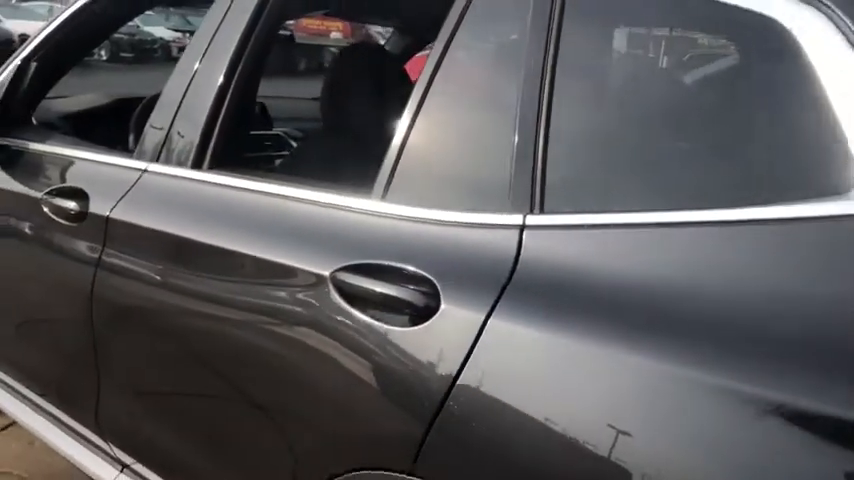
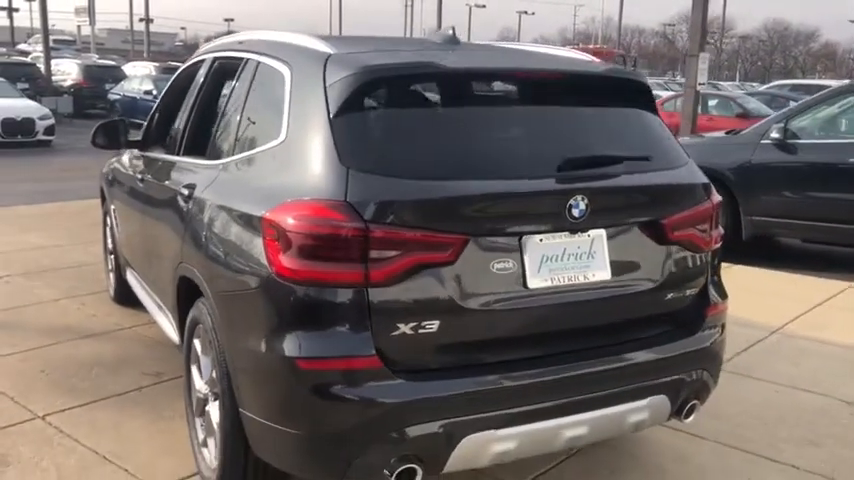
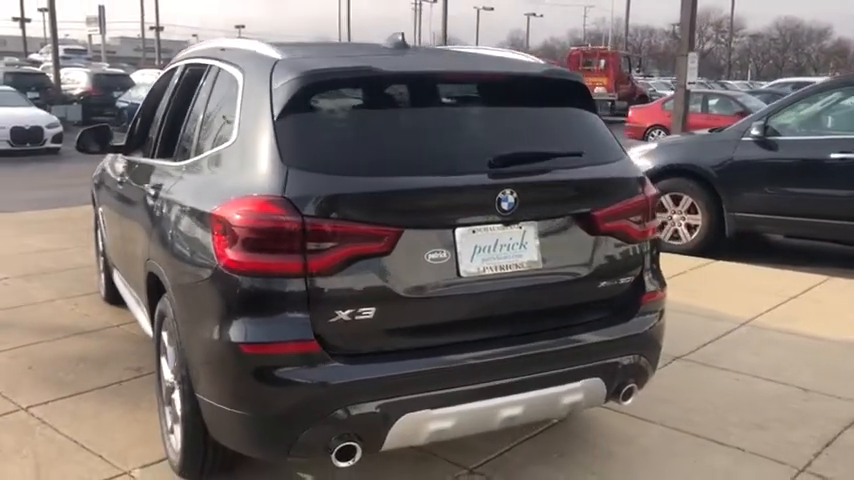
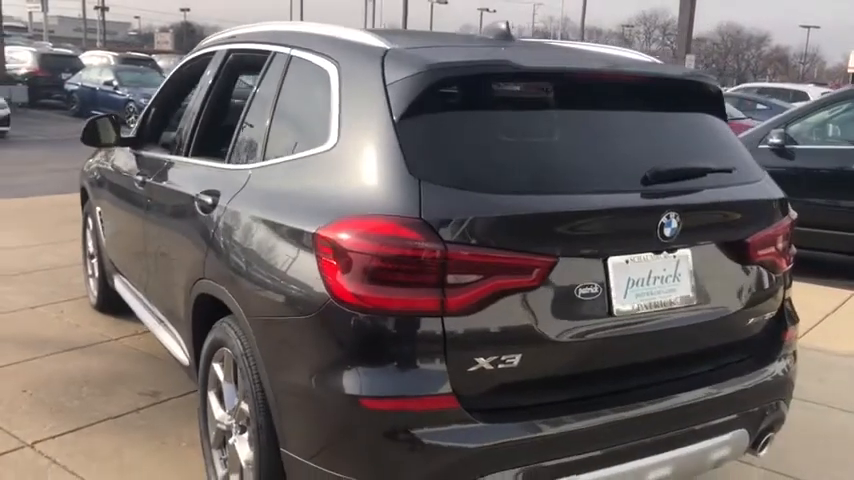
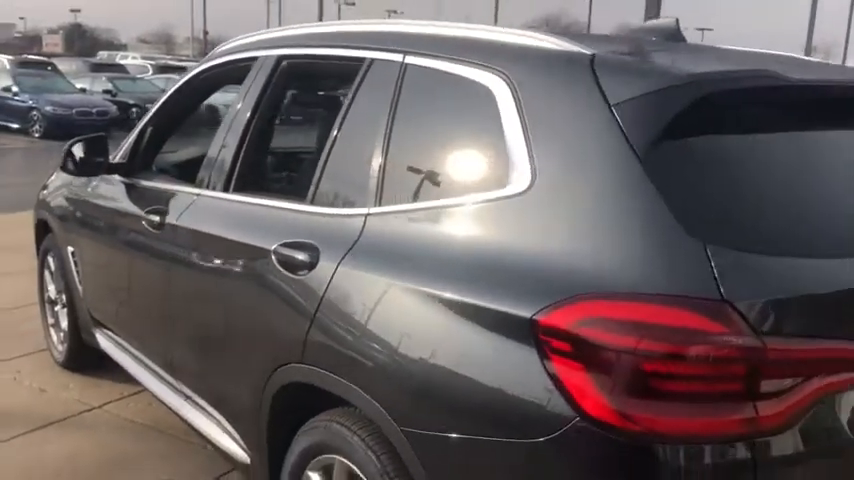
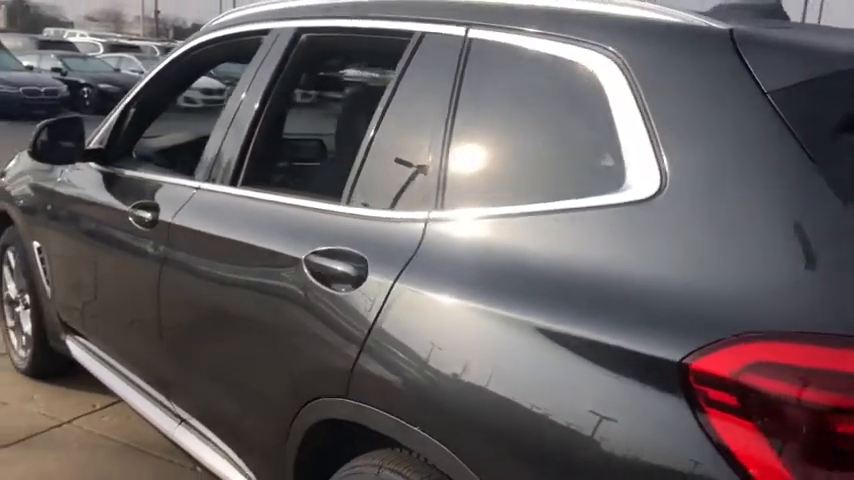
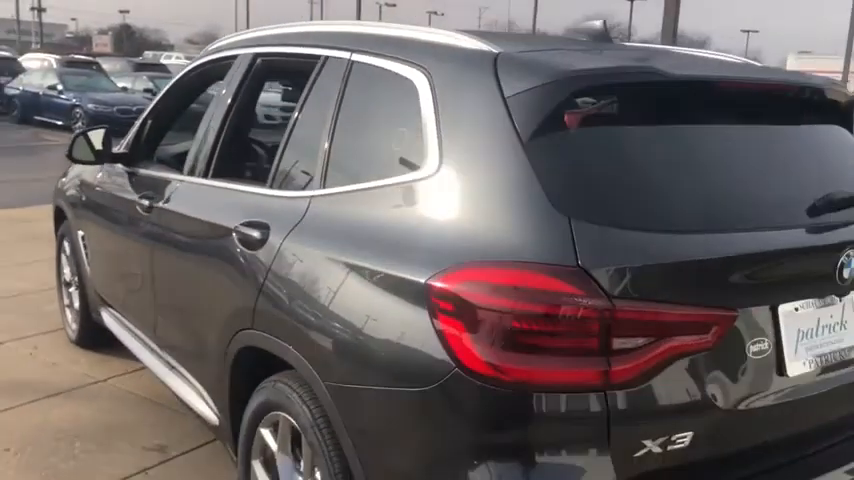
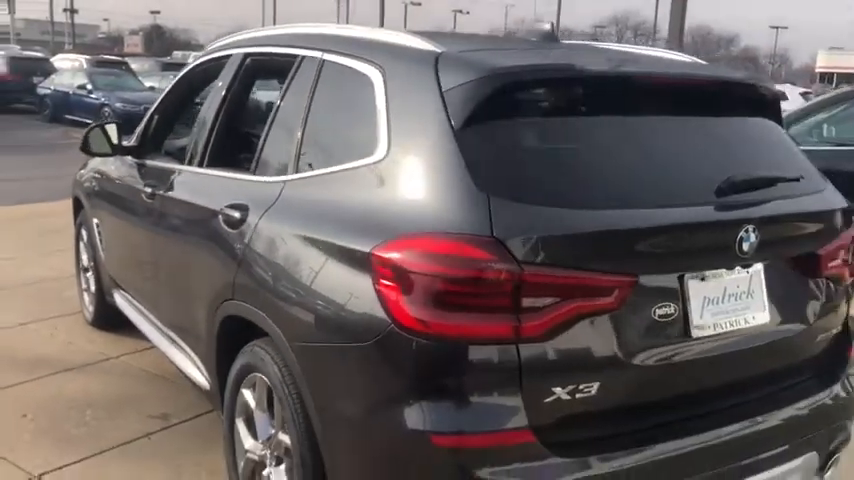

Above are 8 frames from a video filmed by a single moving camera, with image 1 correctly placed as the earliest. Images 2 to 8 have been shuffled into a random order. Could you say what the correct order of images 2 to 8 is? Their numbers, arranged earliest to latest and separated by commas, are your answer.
6, 5, 7, 8, 4, 2, 3
